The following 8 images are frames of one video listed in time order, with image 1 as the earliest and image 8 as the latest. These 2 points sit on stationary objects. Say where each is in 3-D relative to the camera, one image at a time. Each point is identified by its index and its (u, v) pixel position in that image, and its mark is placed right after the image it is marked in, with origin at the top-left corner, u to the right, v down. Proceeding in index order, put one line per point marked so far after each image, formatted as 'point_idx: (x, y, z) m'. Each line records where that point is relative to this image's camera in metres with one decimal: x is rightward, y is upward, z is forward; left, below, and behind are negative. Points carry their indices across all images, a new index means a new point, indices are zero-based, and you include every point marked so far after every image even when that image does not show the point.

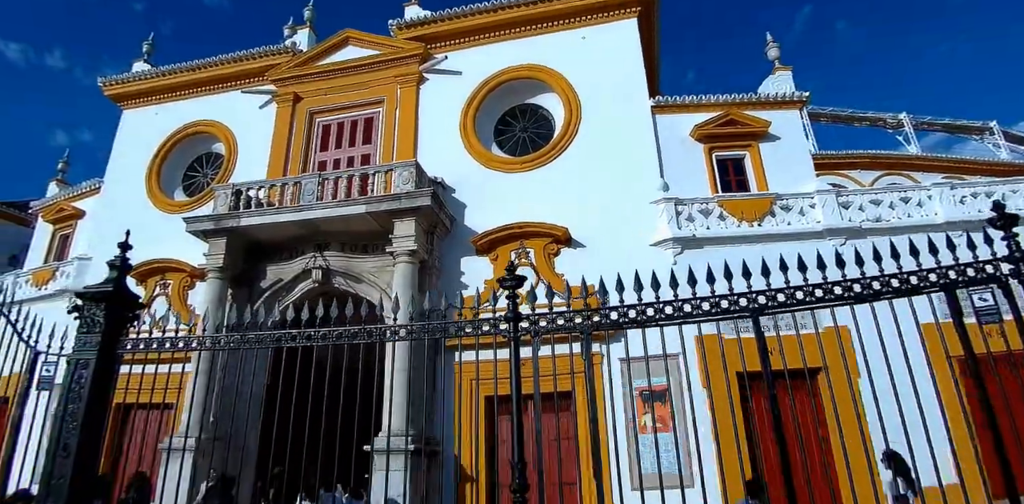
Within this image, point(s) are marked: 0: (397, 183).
0: (-2.0, +1.2, +10.1) m
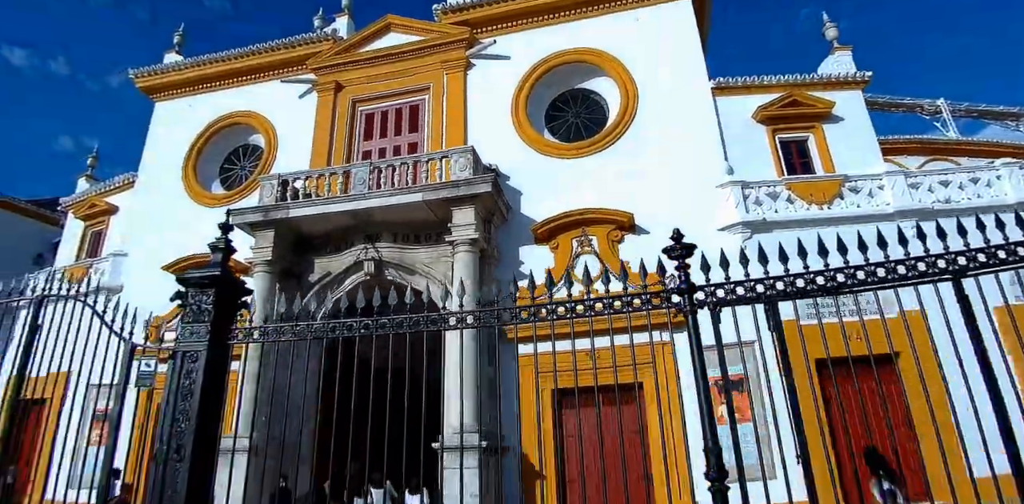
0: (-1.0, +1.4, +9.7) m
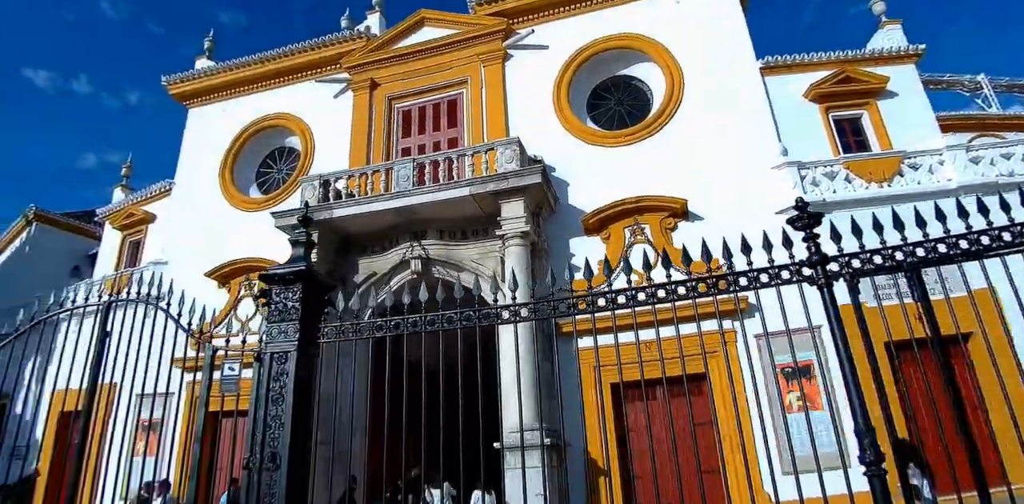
0: (-0.2, +1.5, +9.5) m
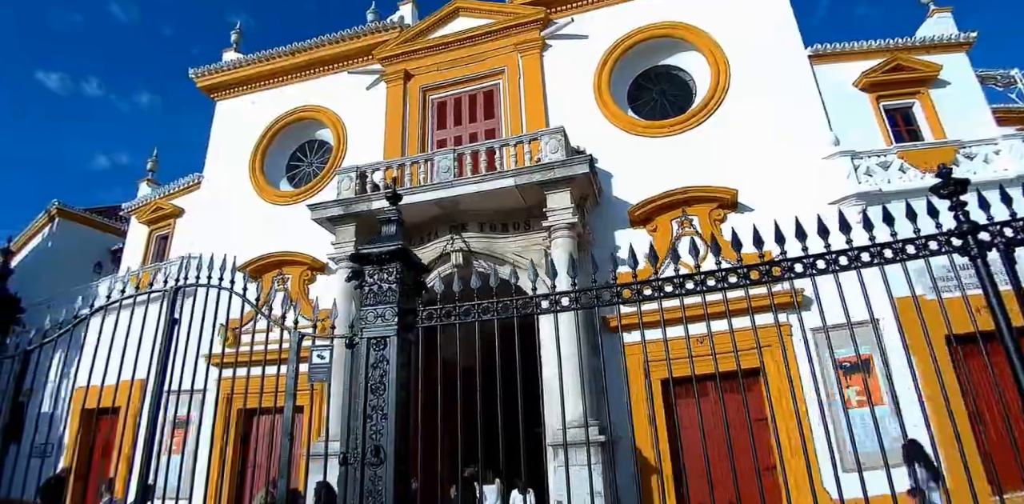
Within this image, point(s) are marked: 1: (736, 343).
0: (+0.5, +1.6, +9.3) m
1: (+3.8, -1.5, +9.6) m
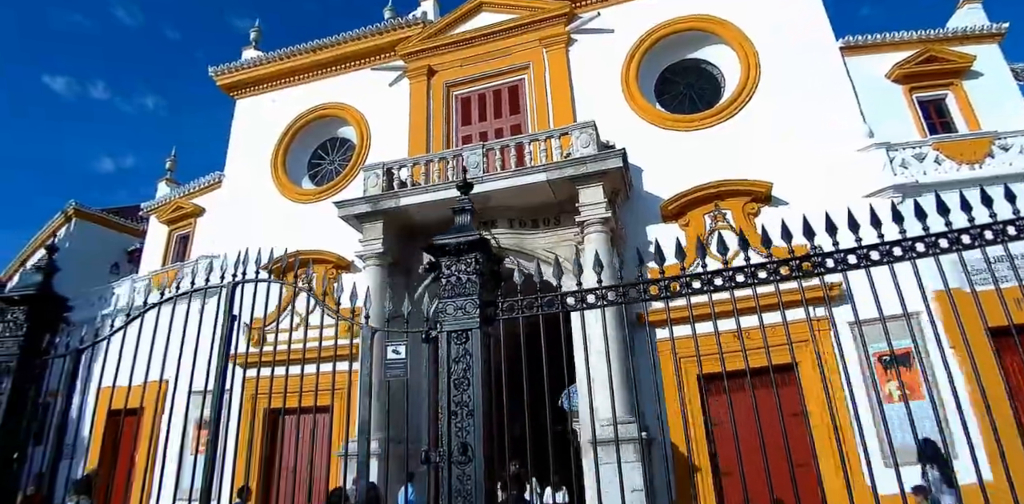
0: (+1.0, +1.7, +9.2) m
1: (+4.3, -1.4, +9.5) m
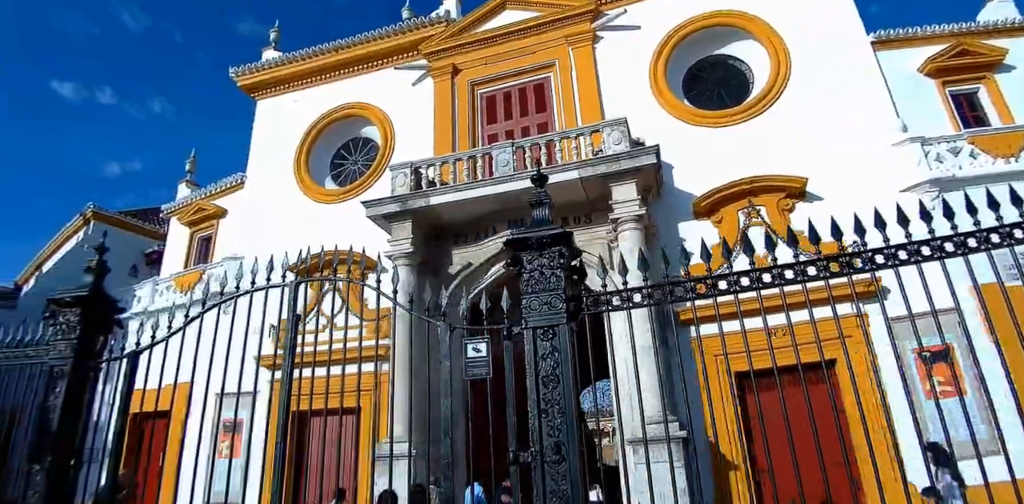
0: (+1.5, +1.7, +9.1) m
1: (+4.8, -1.4, +9.4) m
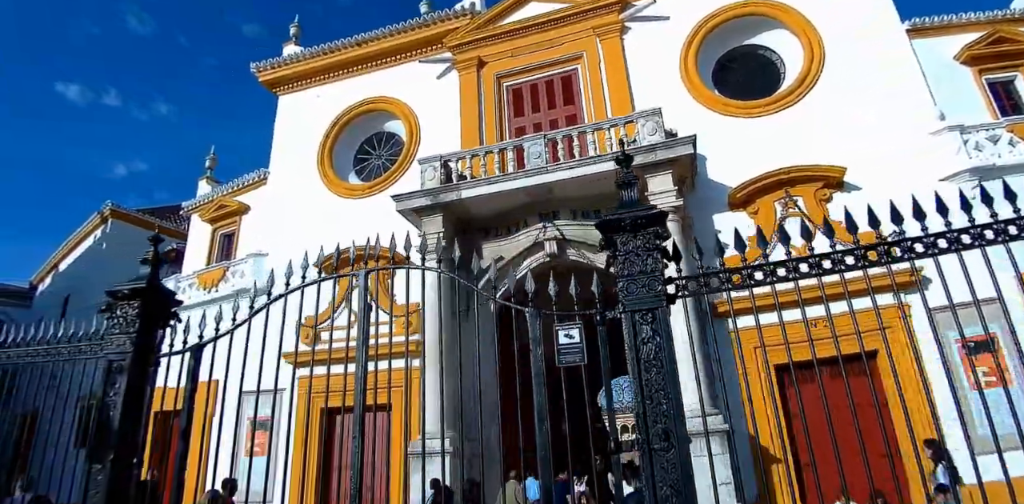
0: (+2.0, +1.9, +9.0) m
1: (+5.4, -1.2, +9.3) m
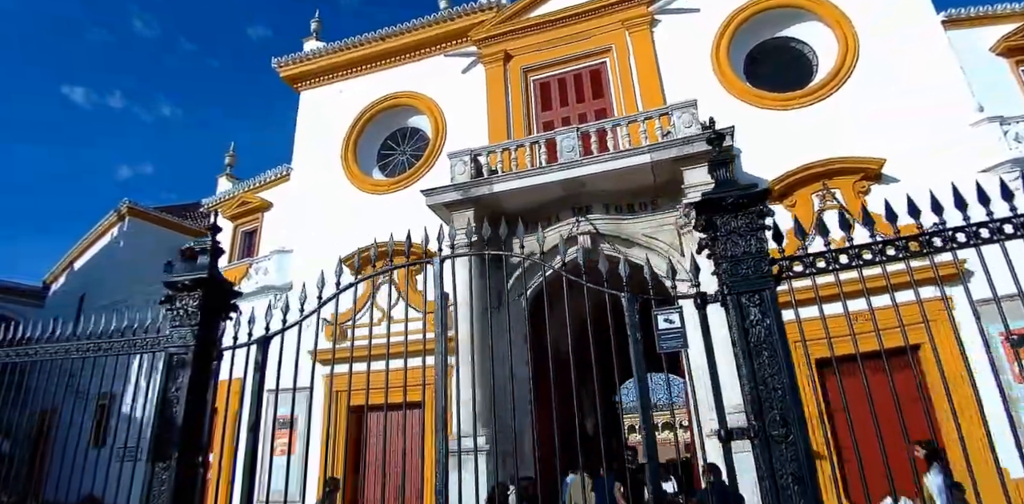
0: (+2.6, +2.0, +8.9) m
1: (+5.9, -1.1, +9.2) m
